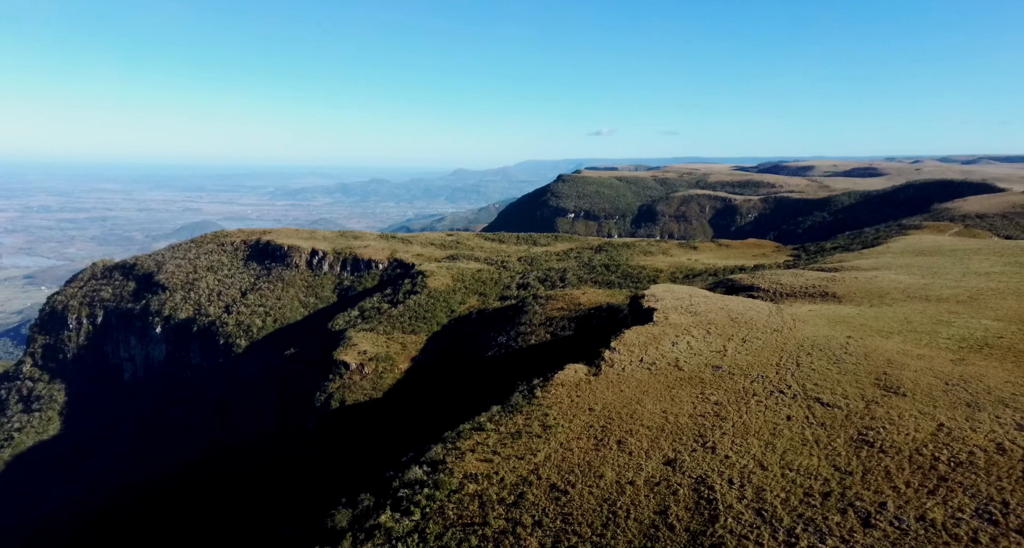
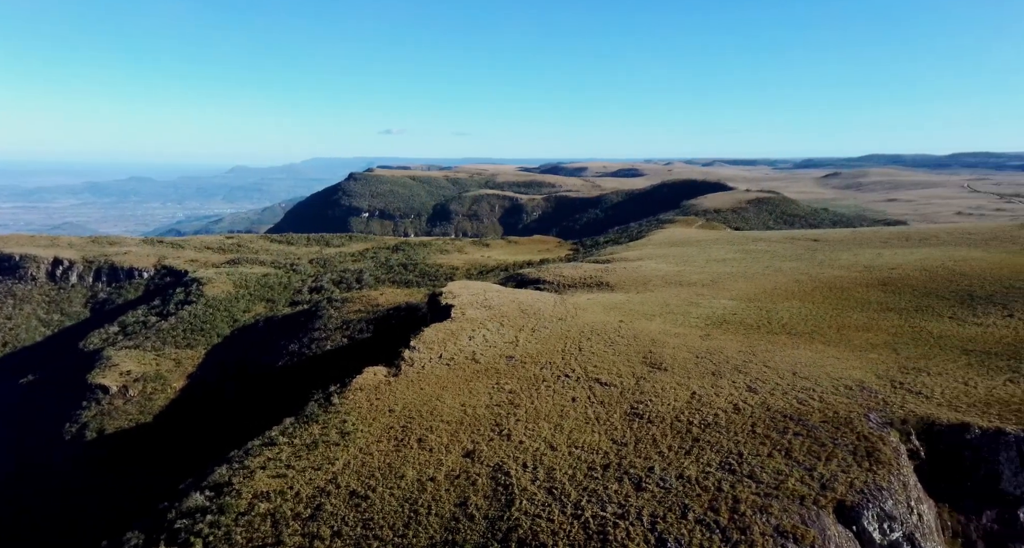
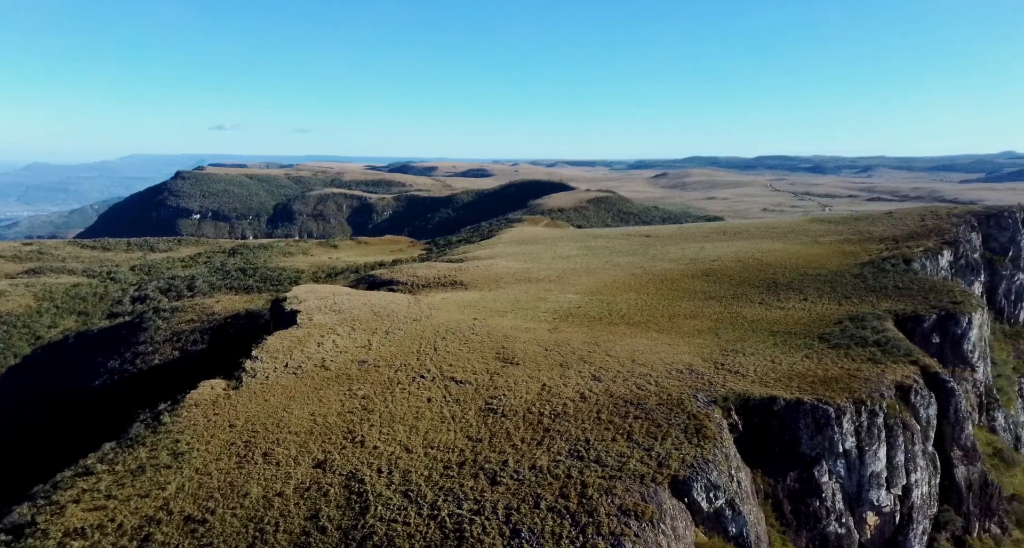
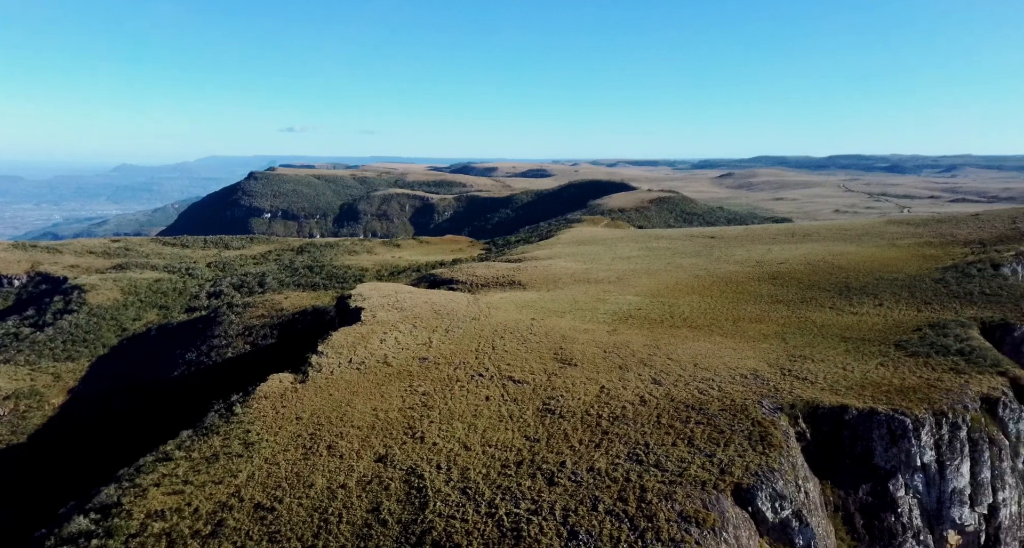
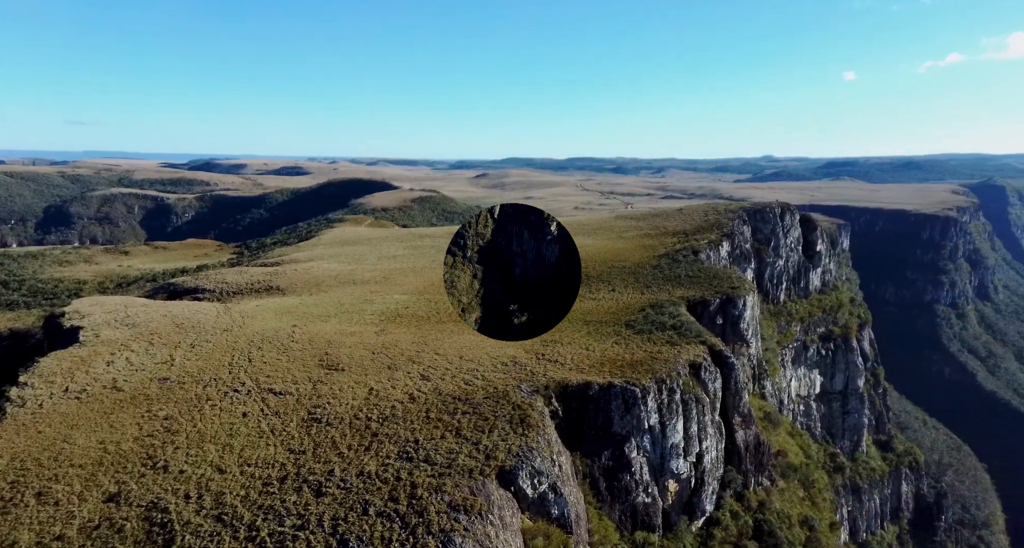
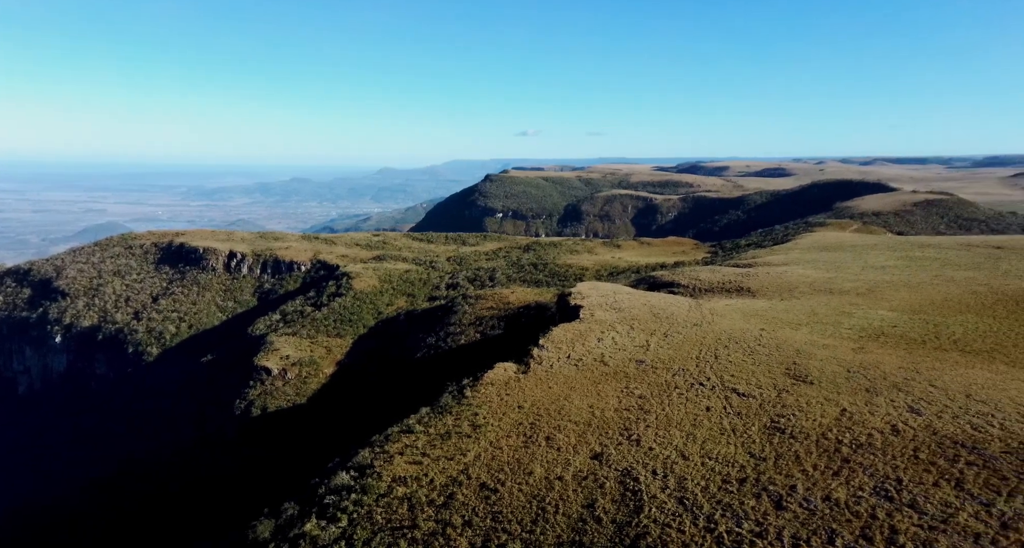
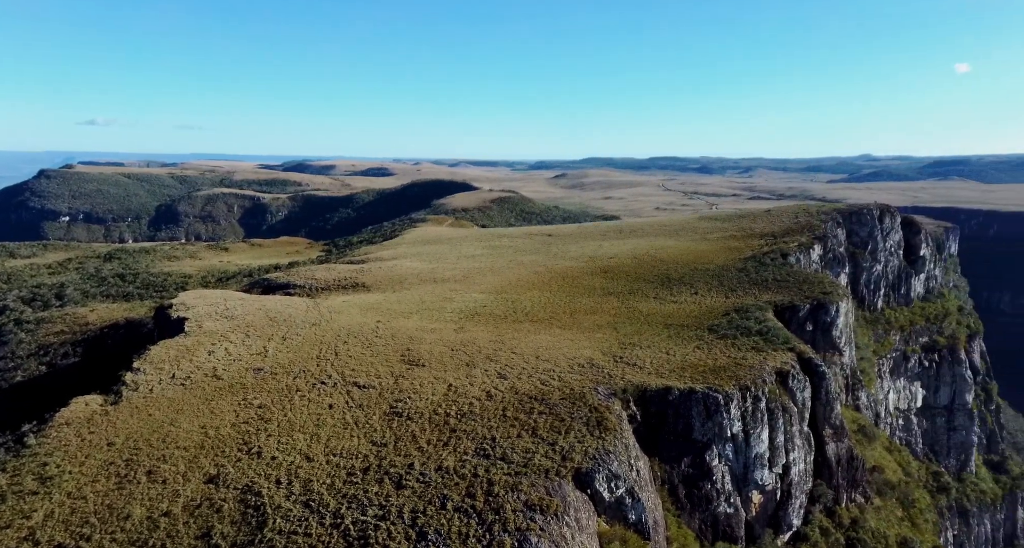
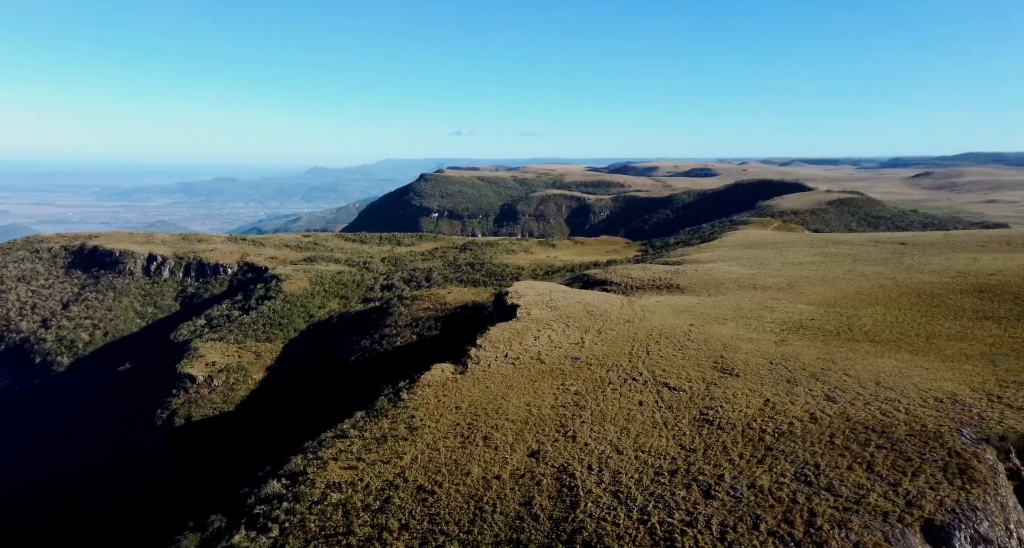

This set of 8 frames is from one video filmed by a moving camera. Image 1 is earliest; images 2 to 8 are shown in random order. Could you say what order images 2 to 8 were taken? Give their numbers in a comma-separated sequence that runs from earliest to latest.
6, 8, 2, 4, 3, 7, 5
